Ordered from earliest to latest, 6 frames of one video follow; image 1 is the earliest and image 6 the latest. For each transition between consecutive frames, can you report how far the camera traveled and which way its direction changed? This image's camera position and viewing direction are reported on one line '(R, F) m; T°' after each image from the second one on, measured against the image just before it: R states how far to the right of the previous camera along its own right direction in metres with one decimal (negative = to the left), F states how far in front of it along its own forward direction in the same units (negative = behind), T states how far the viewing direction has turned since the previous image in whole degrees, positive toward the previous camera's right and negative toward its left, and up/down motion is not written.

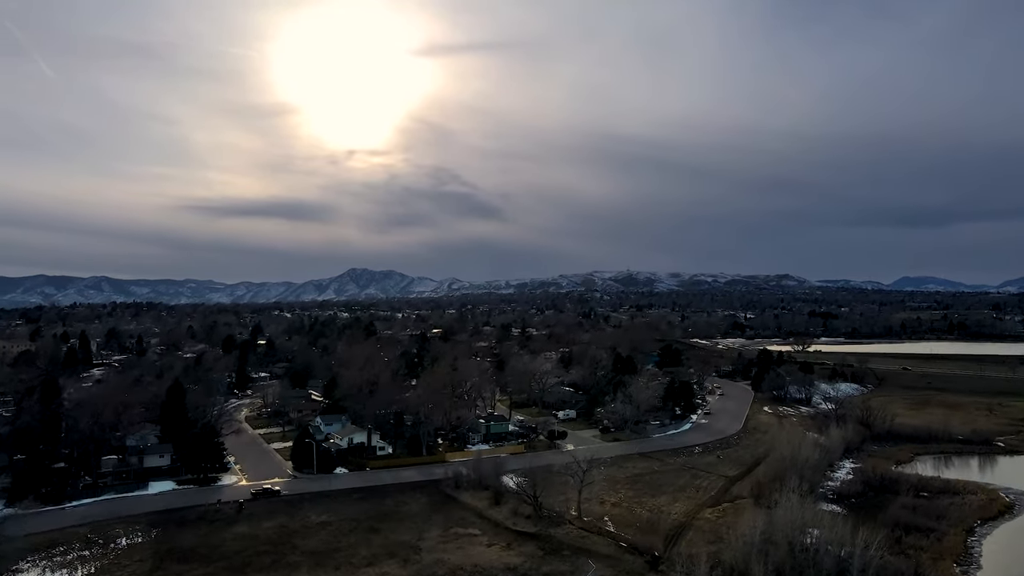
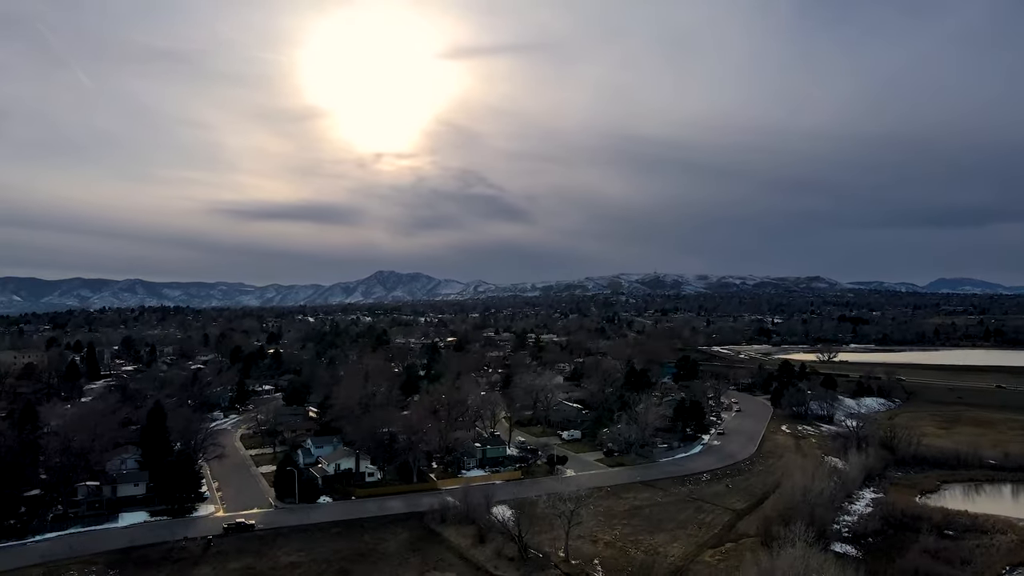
(+1.2, +1.2) m; -2°
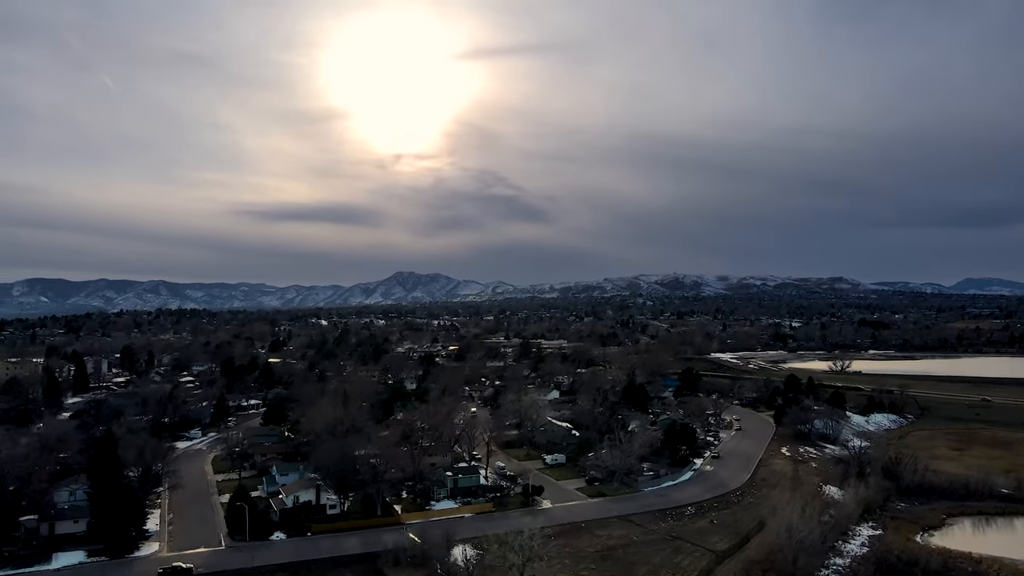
(+1.9, +1.4) m; -2°
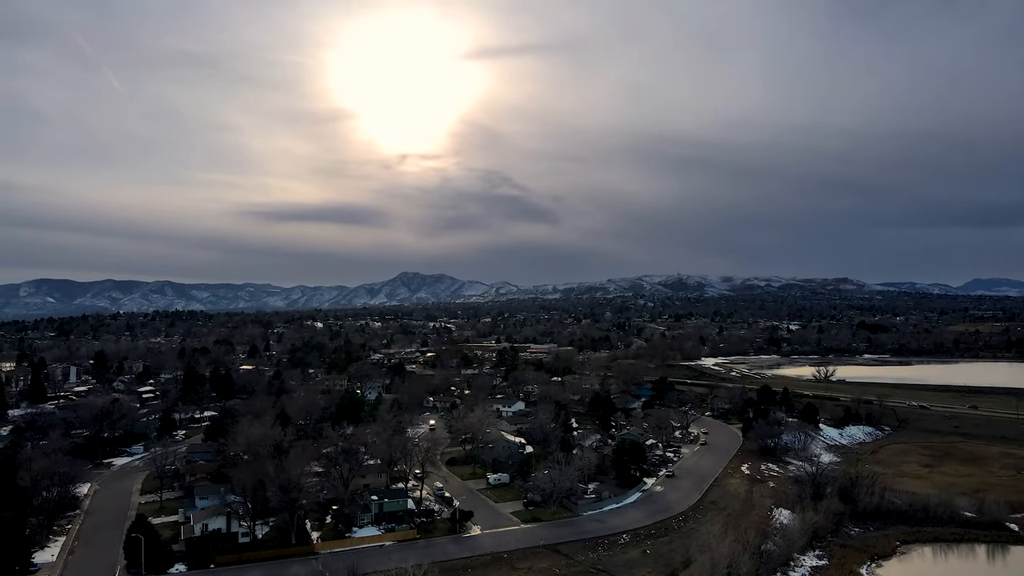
(+3.0, +1.1) m; 0°
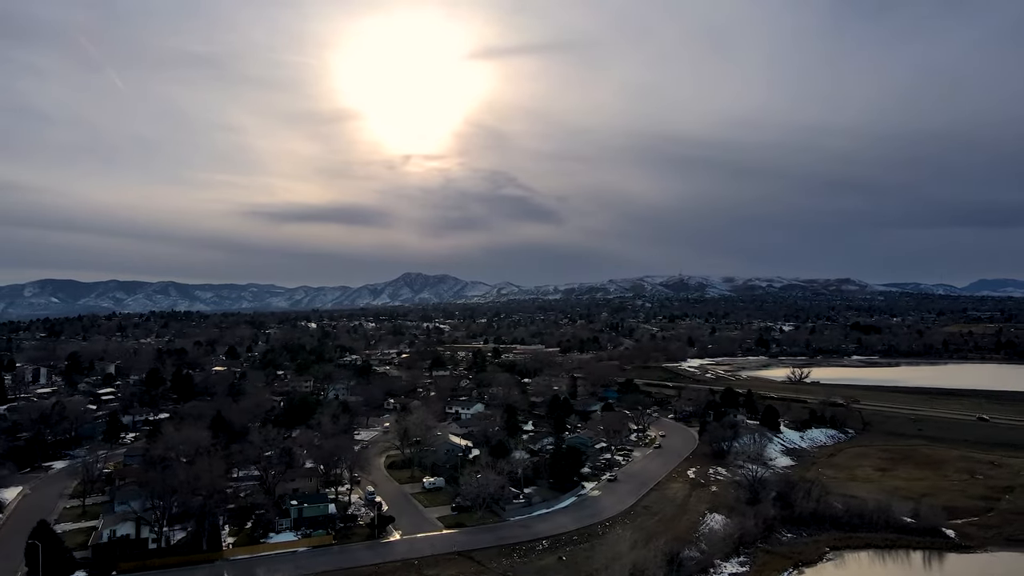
(+3.2, +0.3) m; 0°
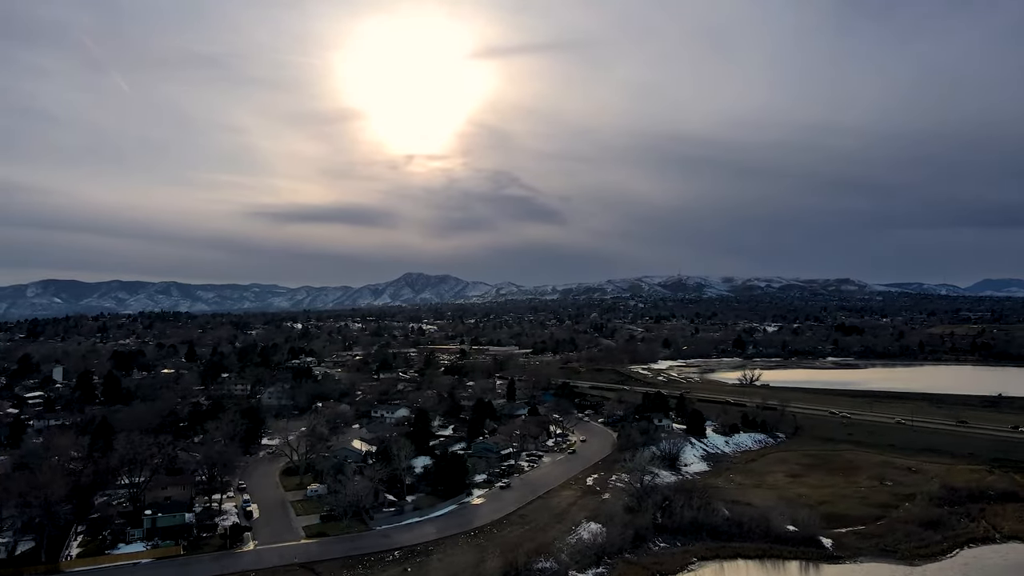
(+5.5, +0.3) m; 0°
